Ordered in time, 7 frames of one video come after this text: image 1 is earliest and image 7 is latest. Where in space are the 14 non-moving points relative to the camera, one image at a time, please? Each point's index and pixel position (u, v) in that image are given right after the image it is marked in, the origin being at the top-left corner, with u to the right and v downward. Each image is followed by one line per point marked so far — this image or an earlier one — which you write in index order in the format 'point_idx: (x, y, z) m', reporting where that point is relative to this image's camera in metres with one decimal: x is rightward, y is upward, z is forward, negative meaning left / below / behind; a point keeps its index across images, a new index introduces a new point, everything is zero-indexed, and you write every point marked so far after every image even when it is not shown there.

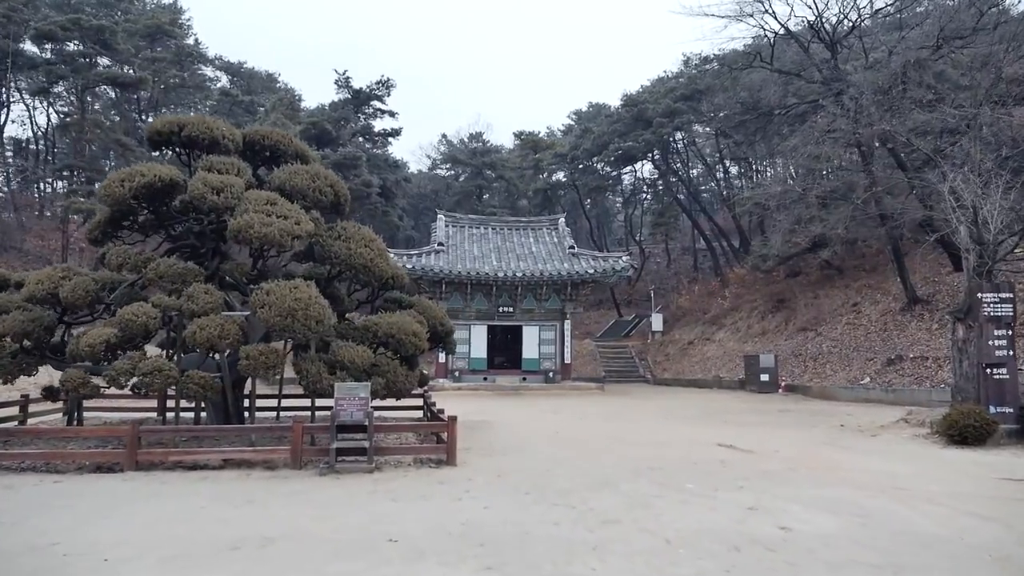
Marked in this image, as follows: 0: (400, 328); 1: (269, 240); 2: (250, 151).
0: (-1.3, -0.5, +8.4) m
1: (-2.6, +0.5, +7.5) m
2: (-3.3, +1.7, +8.9) m
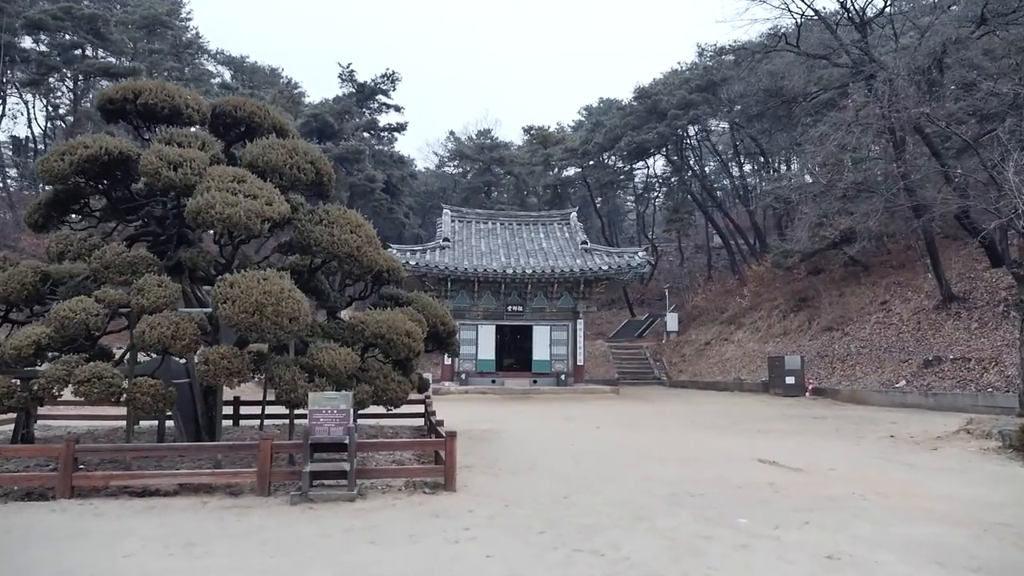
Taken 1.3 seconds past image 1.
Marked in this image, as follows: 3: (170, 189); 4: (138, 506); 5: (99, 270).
0: (-1.2, -0.4, +7.2) m
1: (-2.5, +0.6, +6.4) m
2: (-3.2, +1.8, +7.7) m
3: (-3.2, +0.9, +6.6) m
4: (-3.0, -1.7, +5.7) m
5: (-3.8, +0.2, +6.5) m
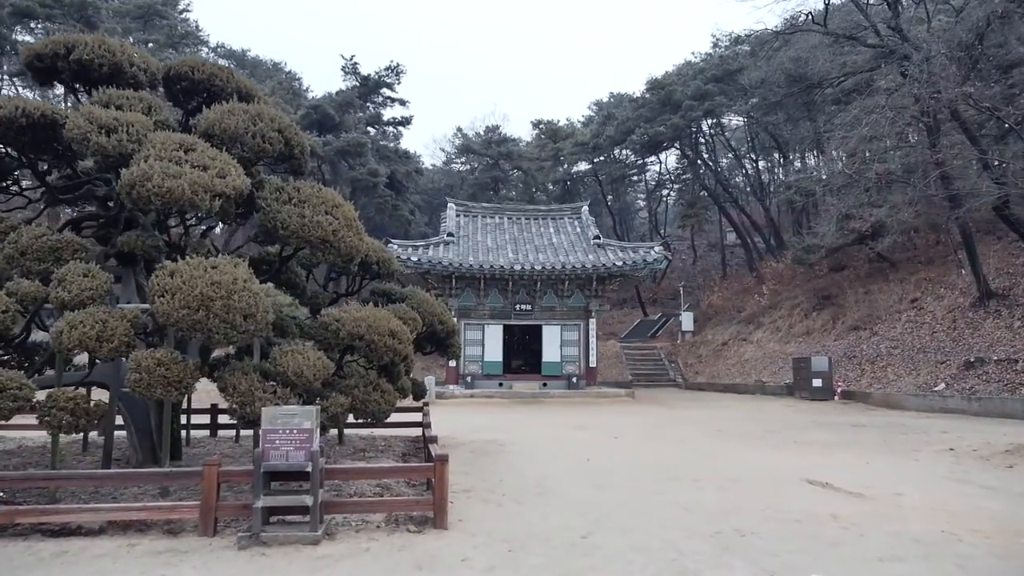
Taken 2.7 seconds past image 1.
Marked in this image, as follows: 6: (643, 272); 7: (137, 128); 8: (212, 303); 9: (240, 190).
0: (-1.2, -0.3, +6.0) m
1: (-2.5, +0.7, +5.2) m
2: (-3.1, +1.9, +6.6) m
3: (-3.2, +1.0, +5.5) m
4: (-3.0, -1.7, +4.5) m
5: (-3.8, +0.2, +5.4) m
6: (+3.7, +0.4, +19.9) m
7: (-3.0, +1.3, +5.6) m
8: (-2.1, -0.1, +5.0) m
9: (-2.2, +0.8, +5.6) m
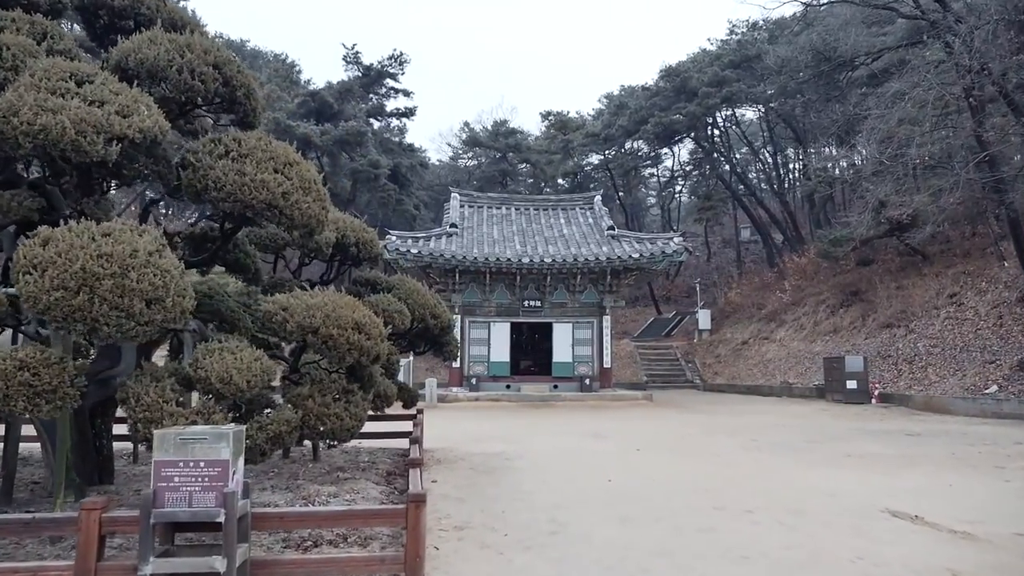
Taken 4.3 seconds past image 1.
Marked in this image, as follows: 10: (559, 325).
0: (-1.2, -0.2, +4.6) m
1: (-2.5, +0.8, +3.8) m
2: (-3.1, +2.0, +5.2) m
3: (-3.2, +1.1, +4.1) m
4: (-3.0, -1.5, +3.1) m
5: (-3.8, +0.4, +4.0) m
6: (+3.9, +0.6, +18.4) m
7: (-2.9, +1.4, +4.2) m
8: (-2.1, 0.0, +3.6) m
9: (-2.2, +0.9, +4.2) m
10: (+1.3, -1.0, +19.2) m
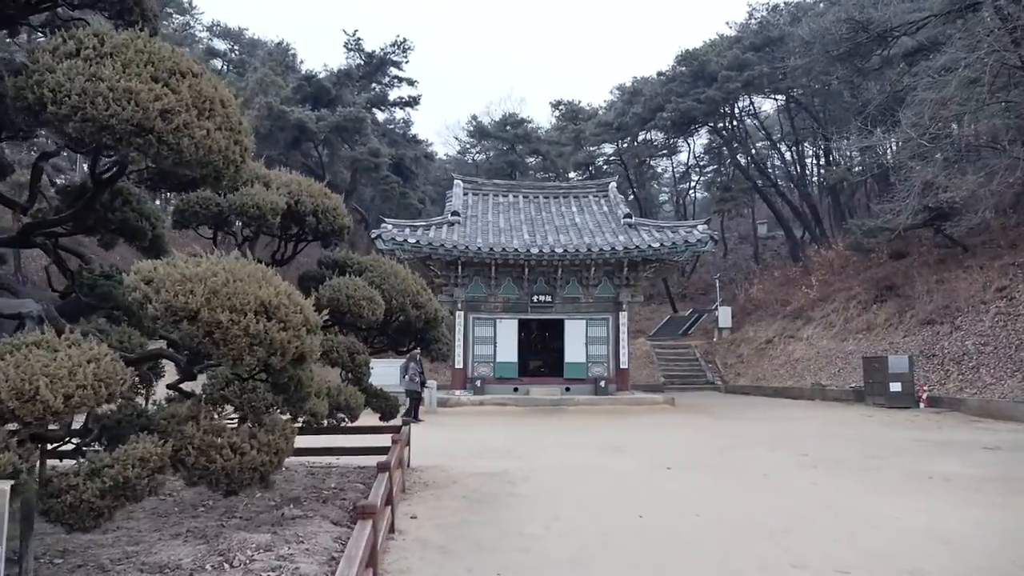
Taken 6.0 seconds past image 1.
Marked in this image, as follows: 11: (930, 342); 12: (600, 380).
0: (-1.2, 0.0, +3.0) m
1: (-2.5, +0.9, +2.2) m
2: (-3.1, +2.1, +3.7) m
3: (-3.2, +1.3, +2.6) m
4: (-3.0, -1.4, +1.6) m
5: (-3.8, +0.5, +2.5) m
6: (+4.1, +0.8, +16.7) m
7: (-3.0, +1.6, +2.6) m
8: (-2.2, +0.2, +2.1) m
9: (-2.2, +1.1, +2.6) m
10: (+1.5, -0.8, +17.6) m
11: (+11.3, -1.5, +19.0) m
12: (+2.1, -2.2, +17.2) m
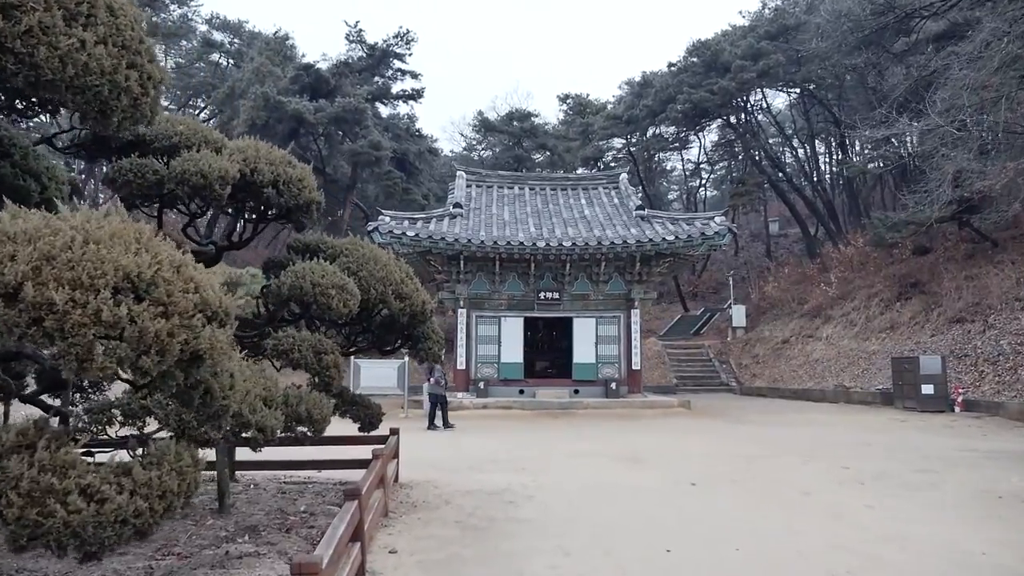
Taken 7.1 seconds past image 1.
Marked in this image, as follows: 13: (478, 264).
0: (-1.2, +0.1, +2.1) m
1: (-2.5, +1.0, +1.3) m
2: (-3.2, +2.2, +2.7) m
3: (-3.2, +1.4, +1.6) m
4: (-3.0, -1.3, +0.6) m
5: (-3.8, +0.6, +1.5) m
6: (+4.2, +0.9, +15.7) m
7: (-3.0, +1.6, +1.7) m
8: (-2.2, +0.3, +1.1) m
9: (-2.2, +1.2, +1.7) m
10: (+1.6, -0.7, +16.6) m
11: (+11.4, -1.4, +18.0) m
12: (+2.3, -2.1, +16.2) m
13: (-0.8, +0.6, +16.4) m
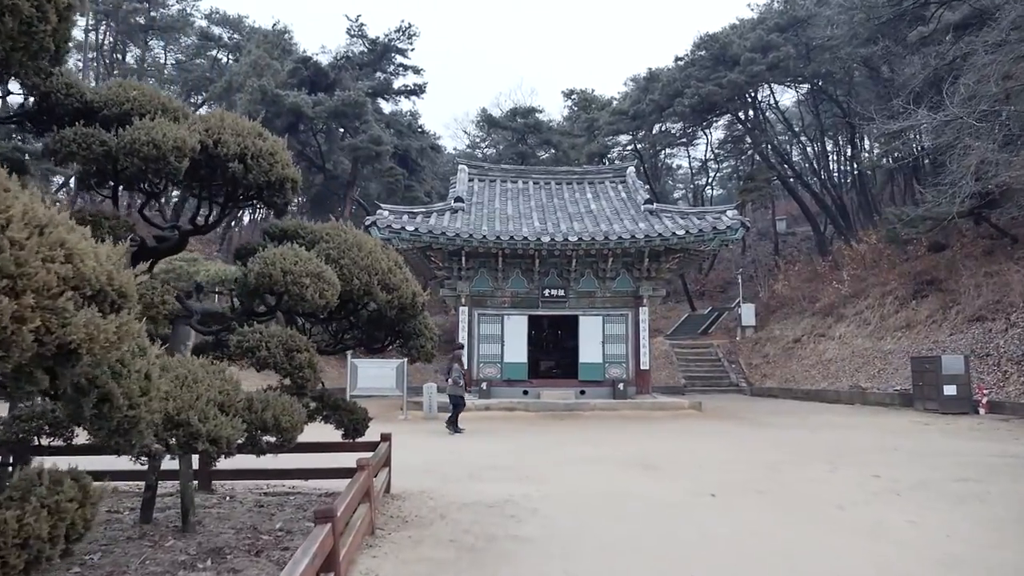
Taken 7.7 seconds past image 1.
0: (-1.2, +0.1, +1.5) m
1: (-2.5, +1.1, +0.7) m
2: (-3.2, +2.3, +2.2) m
3: (-3.2, +1.5, +1.1) m
4: (-3.1, -1.2, +0.1) m
5: (-3.8, +0.7, +1.0) m
6: (+4.3, +0.9, +15.1) m
7: (-3.0, +1.7, +1.1) m
8: (-2.2, +0.3, +0.5) m
9: (-2.2, +1.2, +1.1) m
10: (+1.7, -0.7, +16.0) m
11: (+11.5, -1.3, +17.3) m
12: (+2.4, -2.1, +15.6) m
13: (-0.7, +0.6, +15.8) m
